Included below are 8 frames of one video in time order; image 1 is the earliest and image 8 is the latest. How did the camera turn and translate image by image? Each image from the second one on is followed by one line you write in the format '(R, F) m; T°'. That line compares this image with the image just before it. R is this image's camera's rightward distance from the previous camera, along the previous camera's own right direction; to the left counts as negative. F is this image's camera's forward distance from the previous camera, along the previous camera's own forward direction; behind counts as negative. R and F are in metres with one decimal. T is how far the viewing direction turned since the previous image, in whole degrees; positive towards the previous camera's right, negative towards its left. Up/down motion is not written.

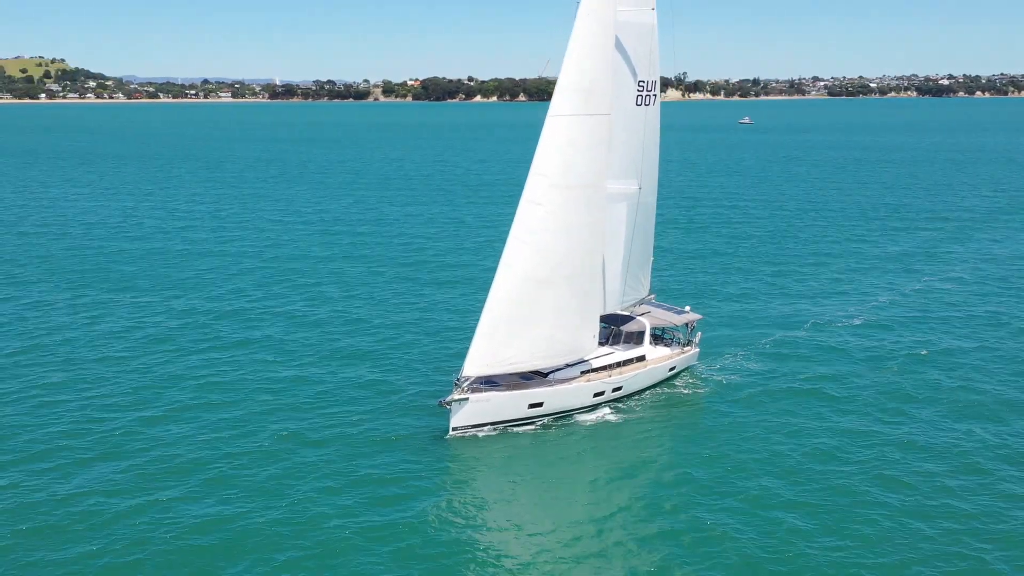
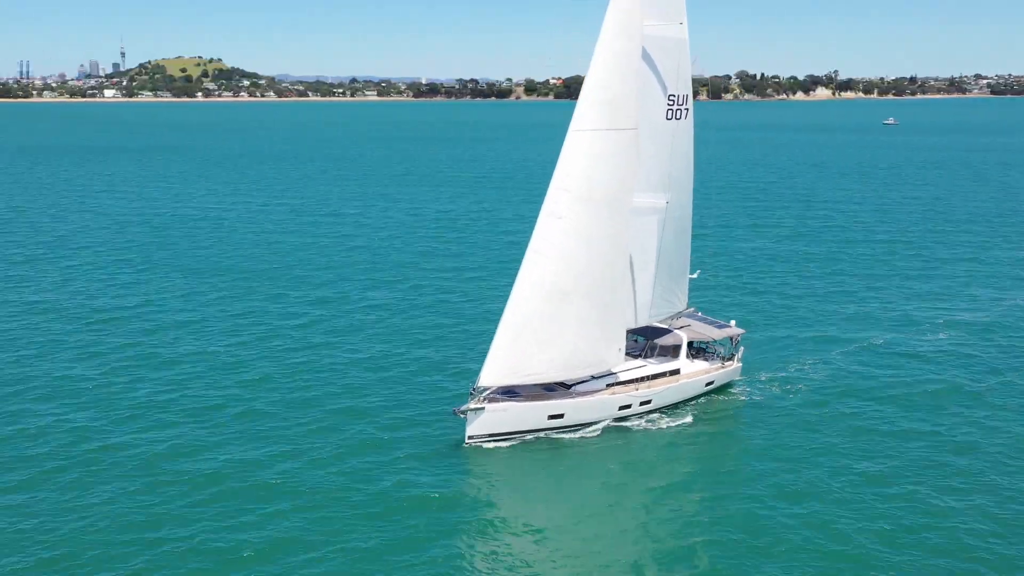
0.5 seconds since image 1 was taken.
(-1.1, +0.2) m; +1°
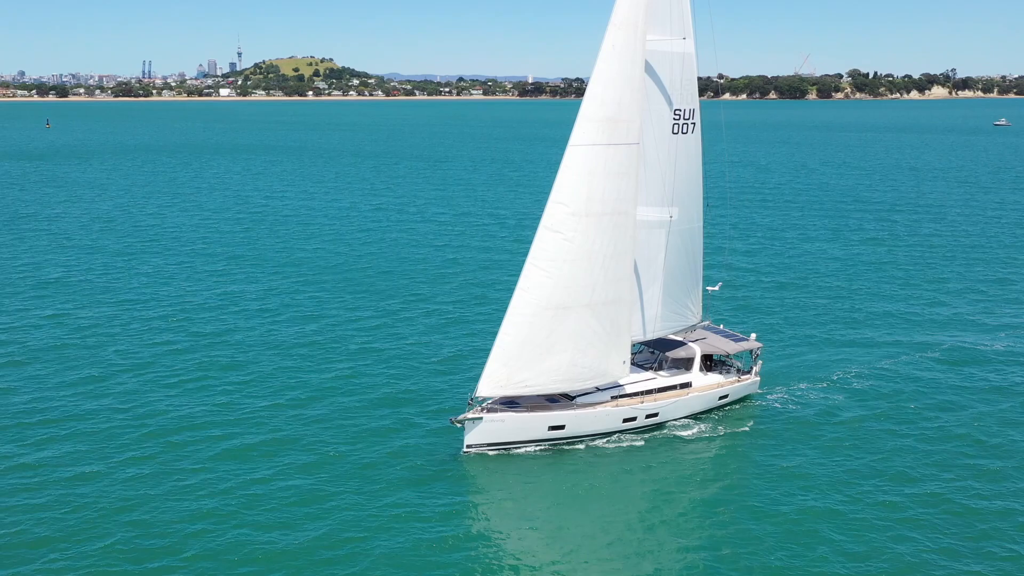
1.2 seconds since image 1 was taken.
(+2.6, -0.3) m; -6°
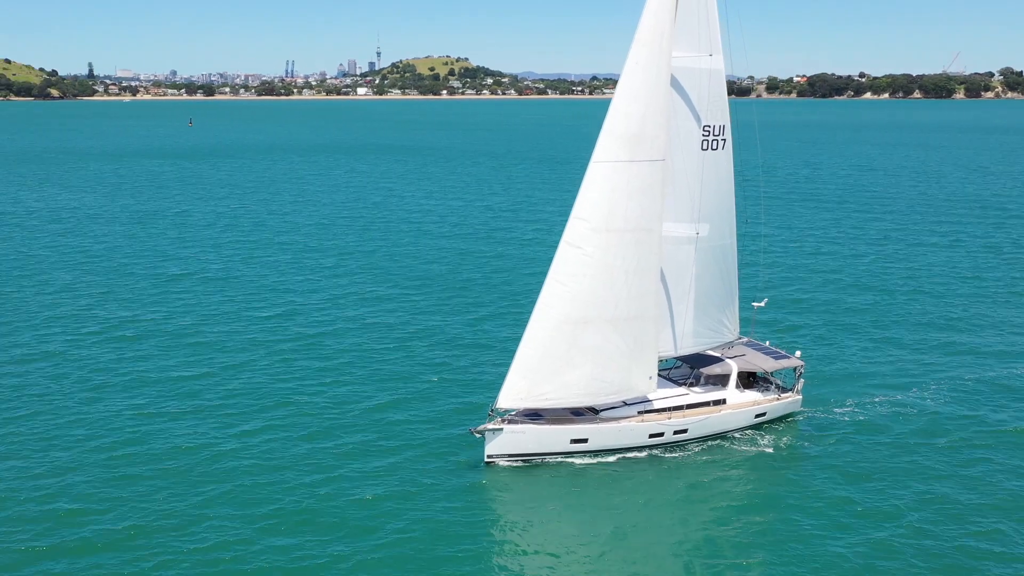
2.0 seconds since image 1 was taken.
(+2.7, -0.2) m; -7°
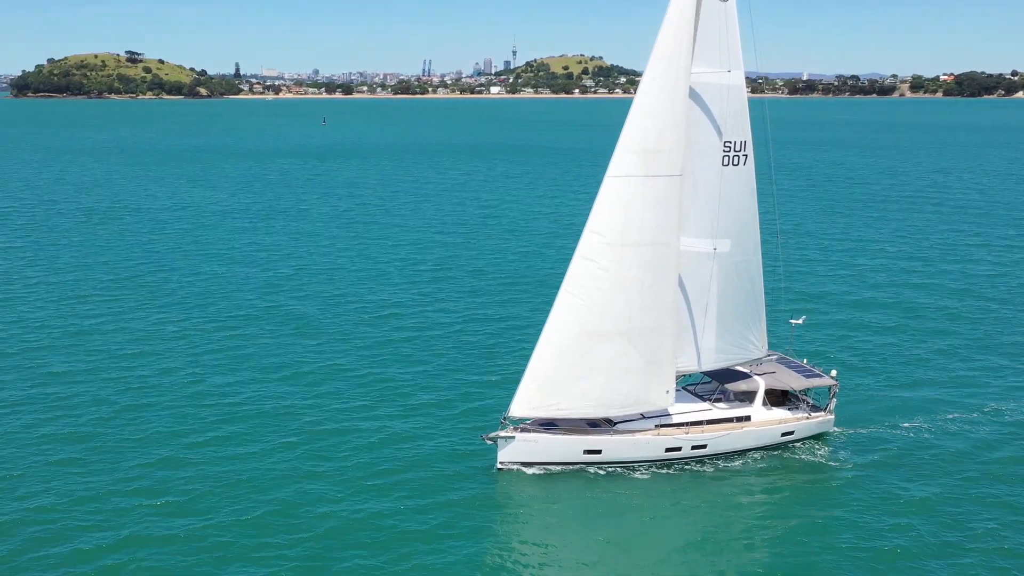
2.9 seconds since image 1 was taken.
(+3.0, -0.3) m; -7°
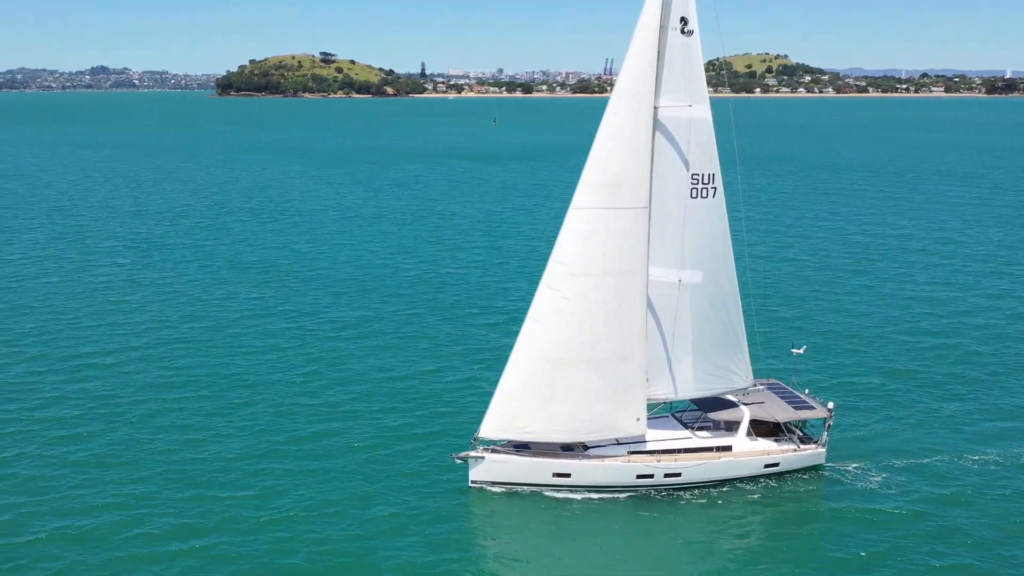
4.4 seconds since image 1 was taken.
(+5.5, -0.5) m; -10°
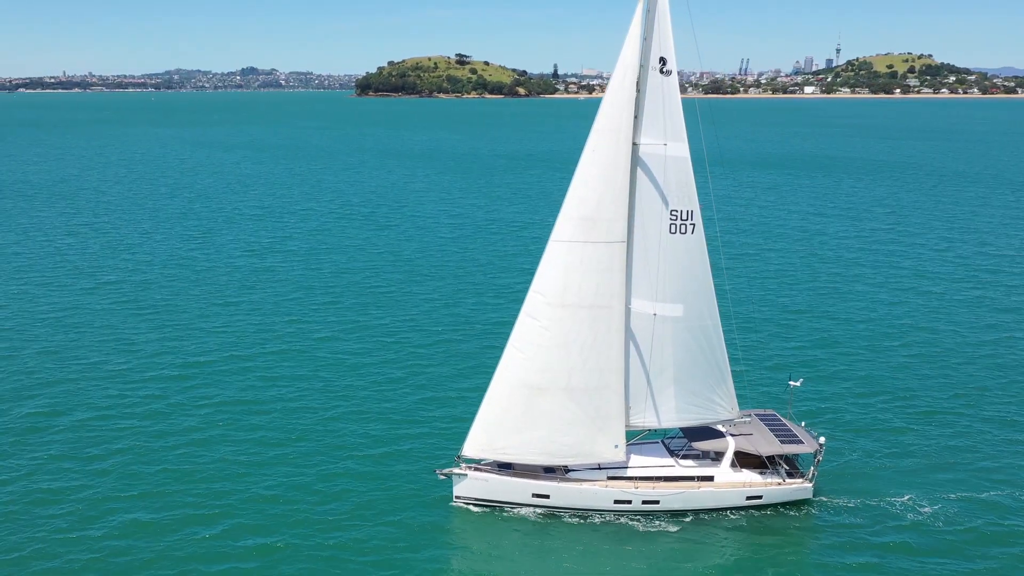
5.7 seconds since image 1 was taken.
(+4.0, -0.9) m; -7°
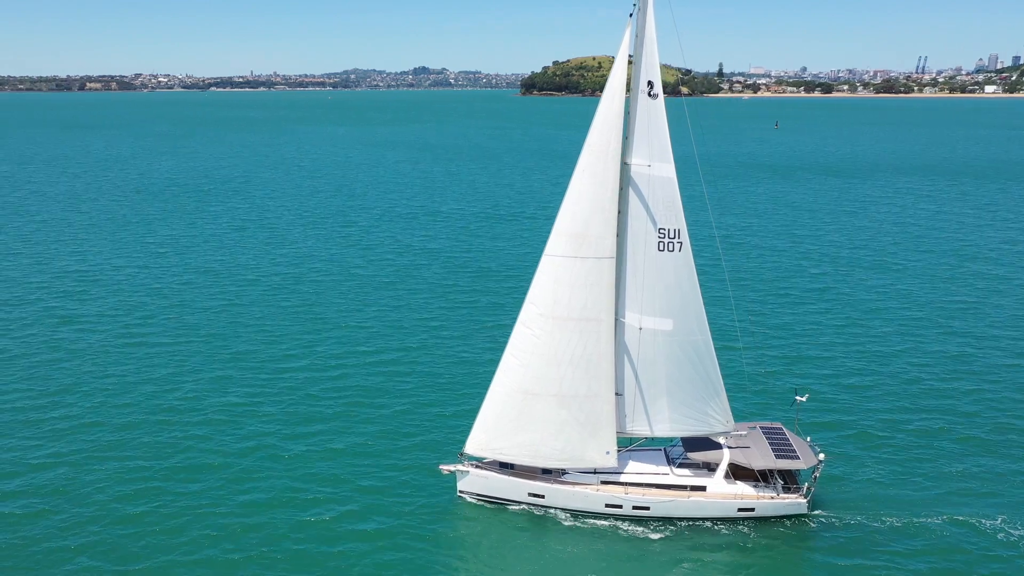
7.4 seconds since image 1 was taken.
(+4.7, -1.4) m; -9°
